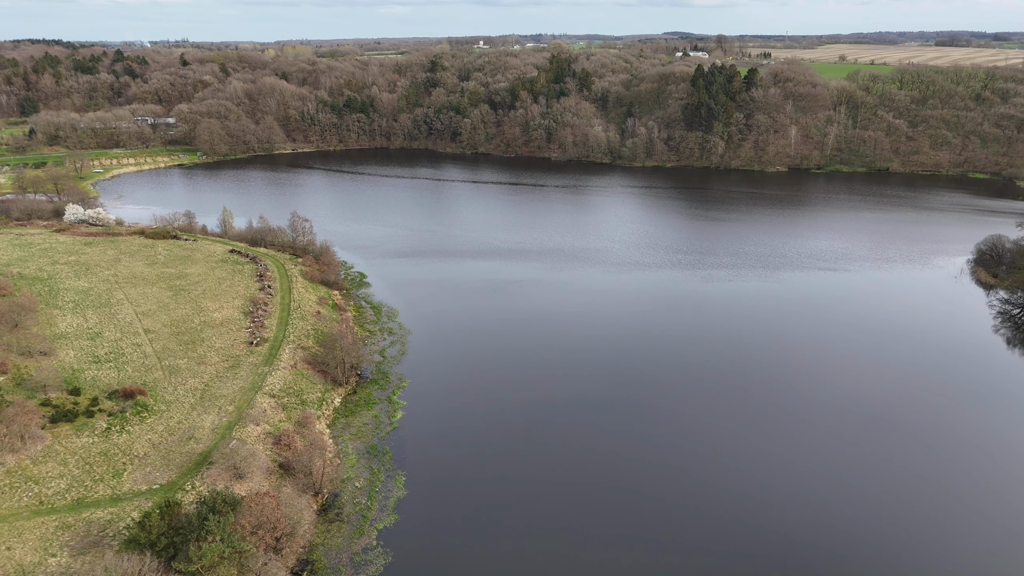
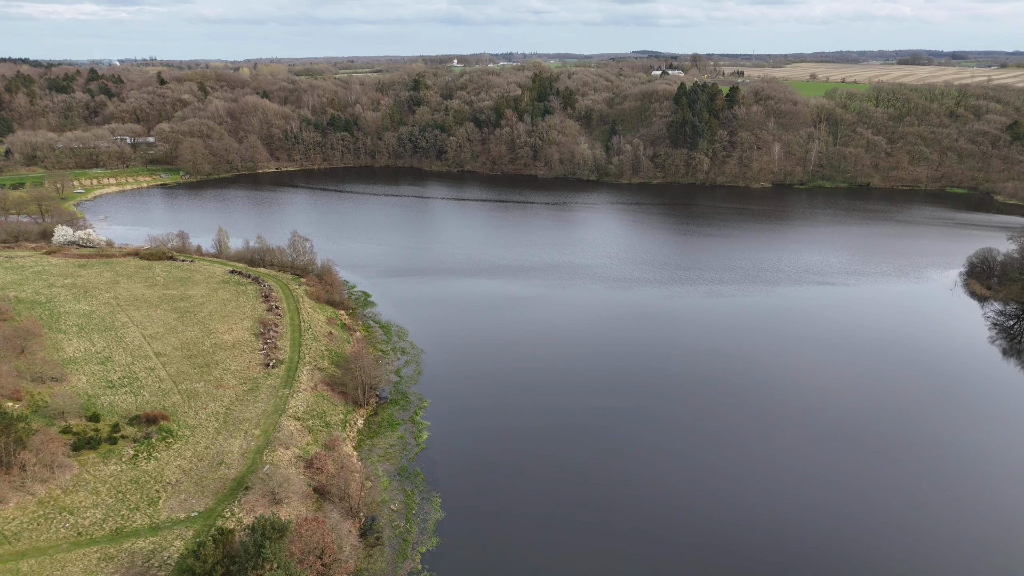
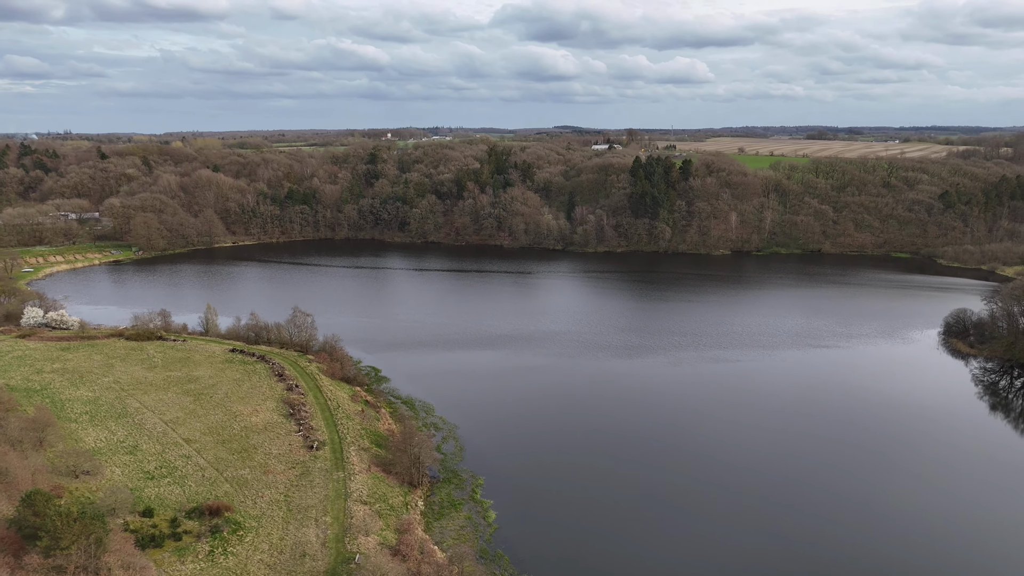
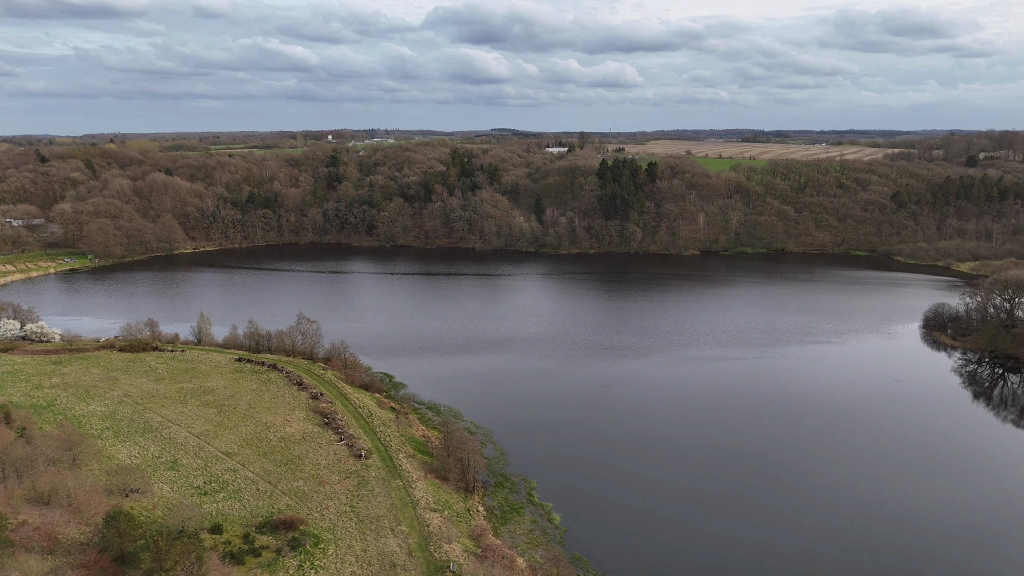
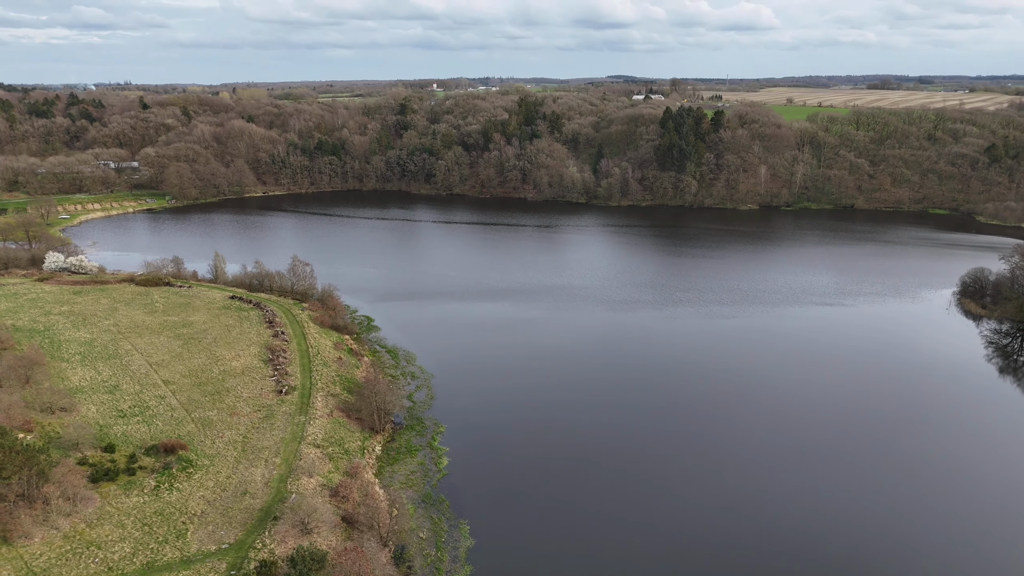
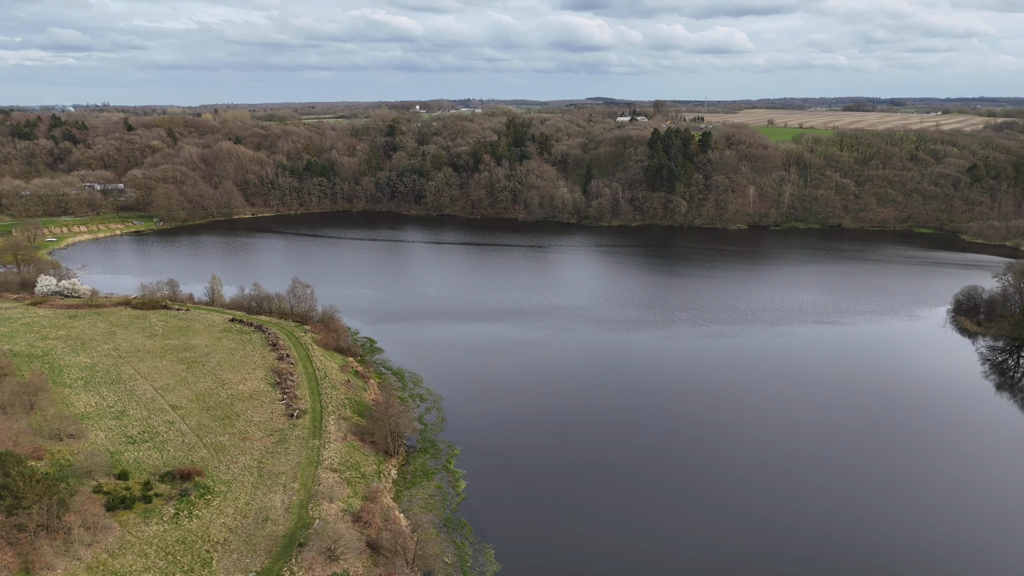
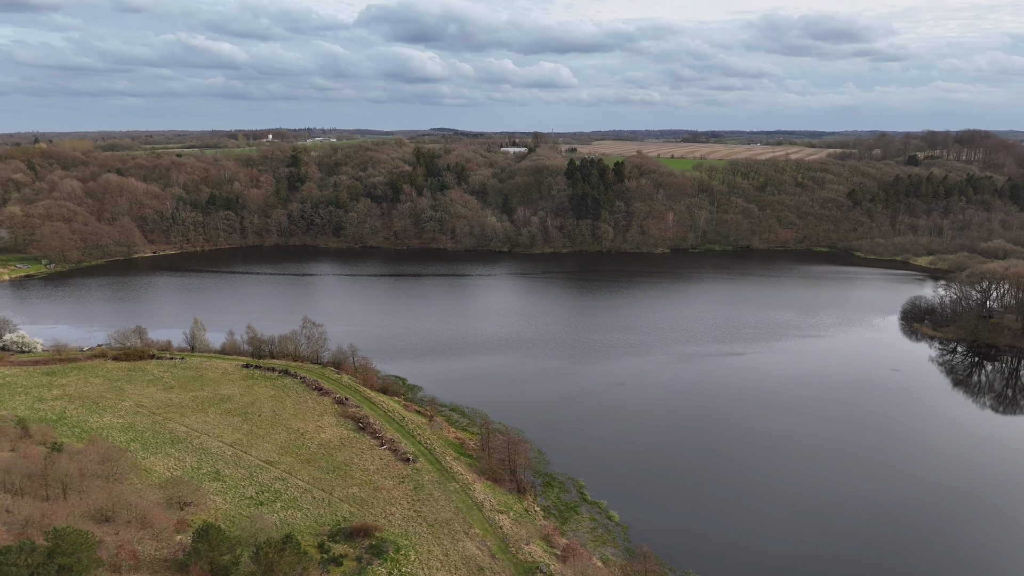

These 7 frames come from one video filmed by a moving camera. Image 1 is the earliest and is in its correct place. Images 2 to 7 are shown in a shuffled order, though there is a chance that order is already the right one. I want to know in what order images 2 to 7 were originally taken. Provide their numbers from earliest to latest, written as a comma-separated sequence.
2, 5, 6, 3, 4, 7
